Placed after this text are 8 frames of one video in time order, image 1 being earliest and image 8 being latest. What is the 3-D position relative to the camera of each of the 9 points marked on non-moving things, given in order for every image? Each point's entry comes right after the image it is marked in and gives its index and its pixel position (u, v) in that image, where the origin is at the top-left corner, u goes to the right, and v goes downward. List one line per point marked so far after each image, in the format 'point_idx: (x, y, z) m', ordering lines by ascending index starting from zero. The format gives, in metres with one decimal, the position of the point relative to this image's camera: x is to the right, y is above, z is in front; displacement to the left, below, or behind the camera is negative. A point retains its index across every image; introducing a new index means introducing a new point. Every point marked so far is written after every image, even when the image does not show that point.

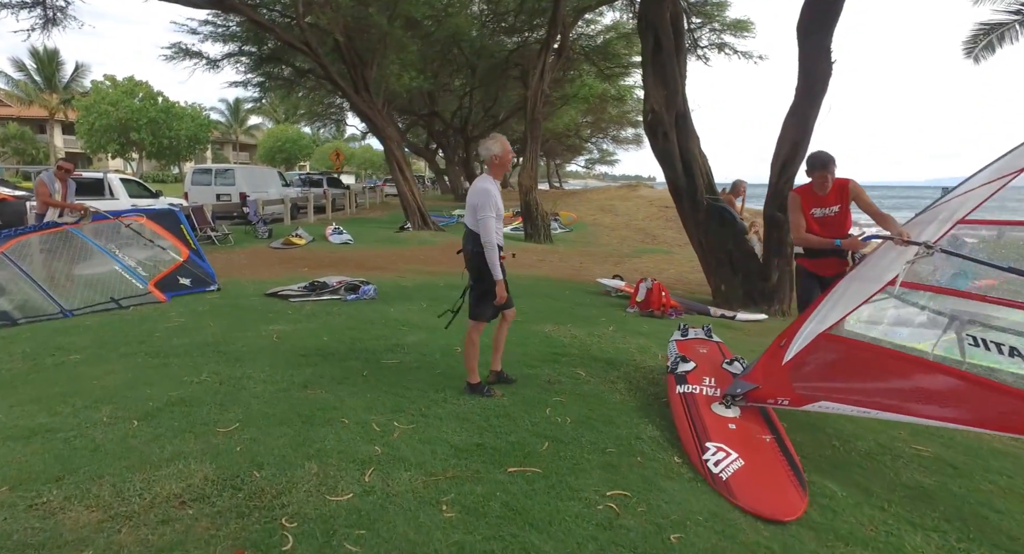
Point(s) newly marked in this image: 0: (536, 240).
0: (+0.9, +1.1, +19.8) m
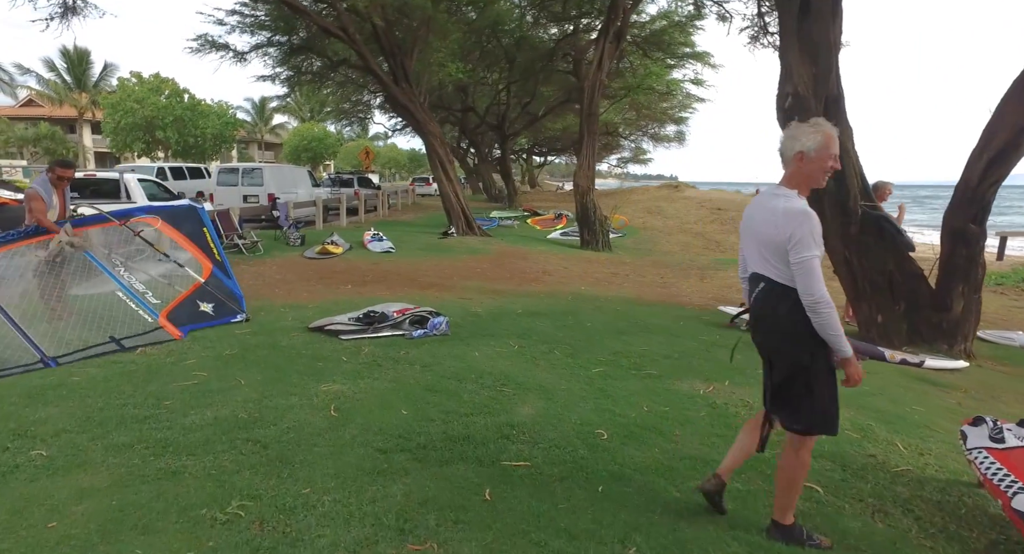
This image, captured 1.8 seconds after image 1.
0: (+2.4, +0.8, +17.9) m
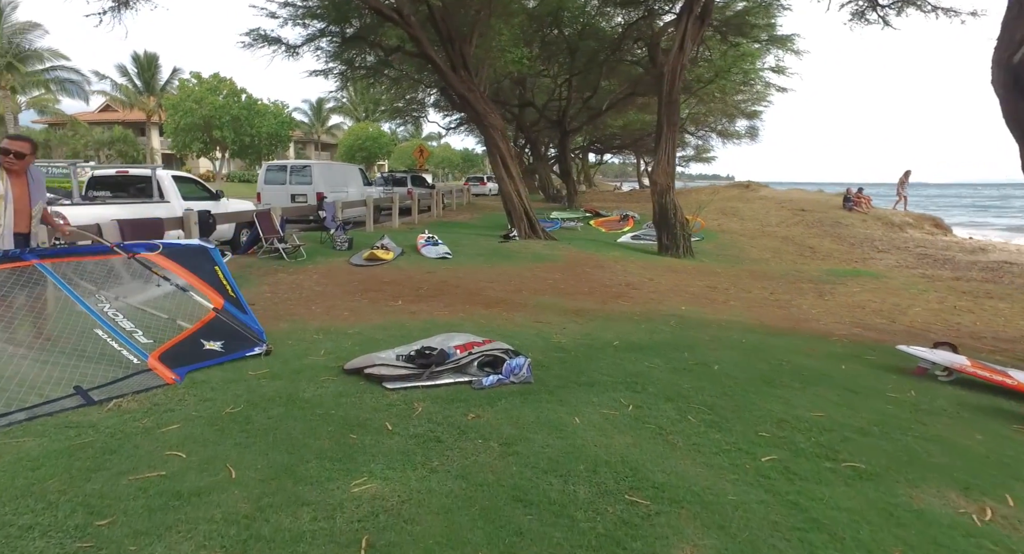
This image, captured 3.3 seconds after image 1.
0: (+4.1, +0.6, +15.9) m
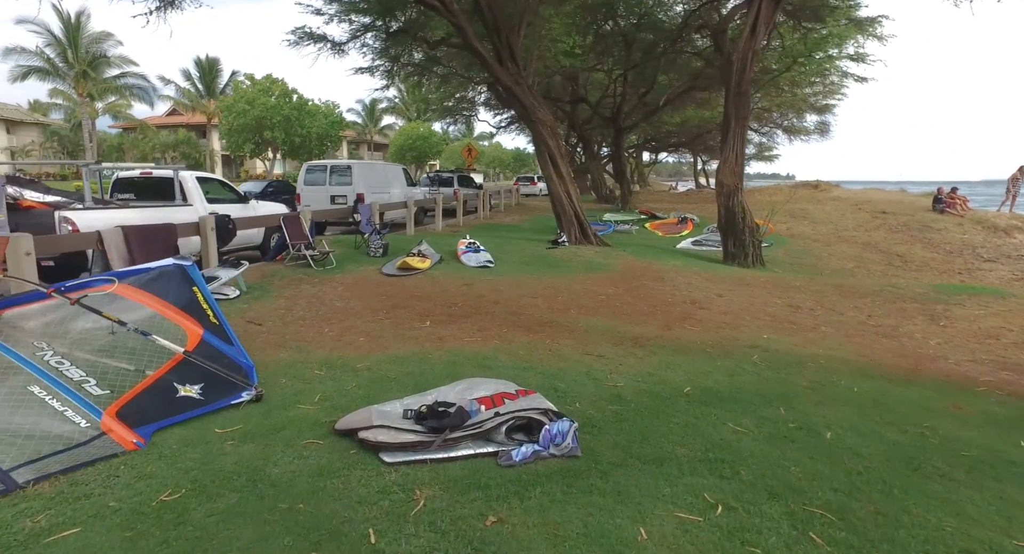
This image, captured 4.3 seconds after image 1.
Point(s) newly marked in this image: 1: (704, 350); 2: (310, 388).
0: (+5.3, +0.3, +14.3) m
1: (+1.9, -0.7, +6.1) m
2: (-1.5, -0.8, +4.7) m
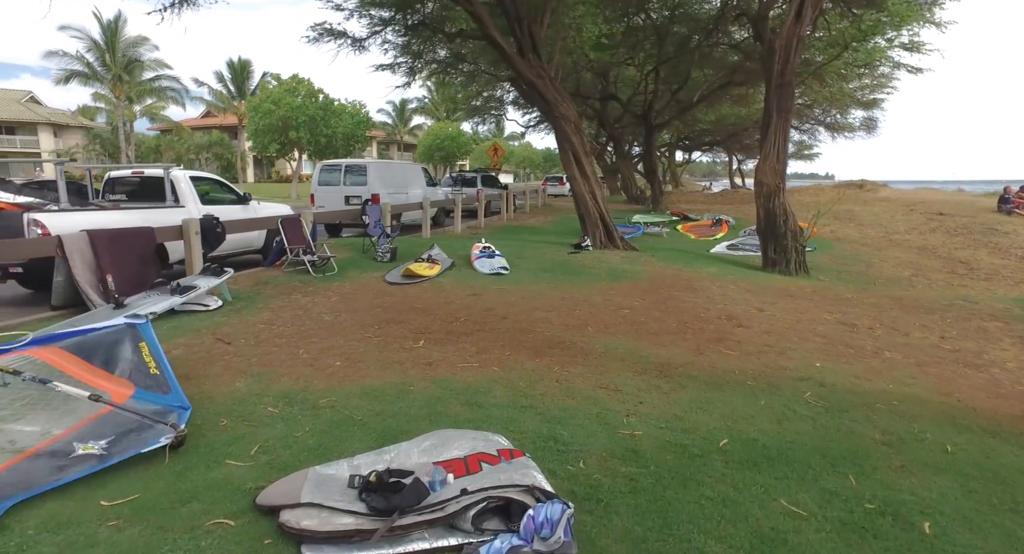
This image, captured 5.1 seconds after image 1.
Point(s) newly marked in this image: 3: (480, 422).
0: (+5.7, +0.2, +13.0) m
1: (+1.9, -0.9, +5.1) m
2: (-1.6, -0.9, +3.8) m
3: (-0.2, -1.0, +4.1) m
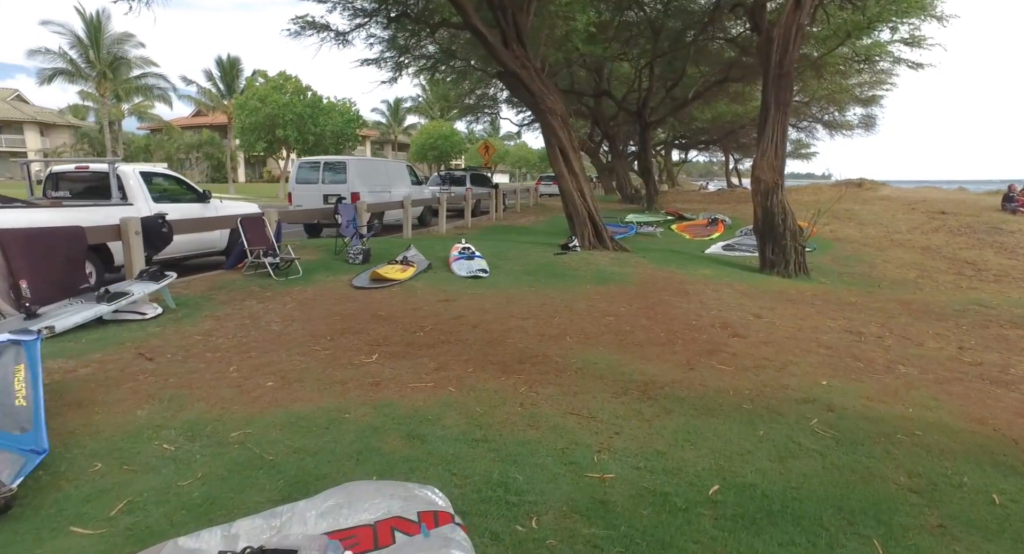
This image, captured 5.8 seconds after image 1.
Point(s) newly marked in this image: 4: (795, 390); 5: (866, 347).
0: (+5.3, +0.1, +12.3) m
1: (+1.6, -0.9, +4.3) m
2: (-1.9, -1.0, +3.1) m
3: (-0.5, -1.0, +3.4) m
4: (+2.2, -0.9, +4.8) m
5: (+3.8, -0.7, +6.5) m
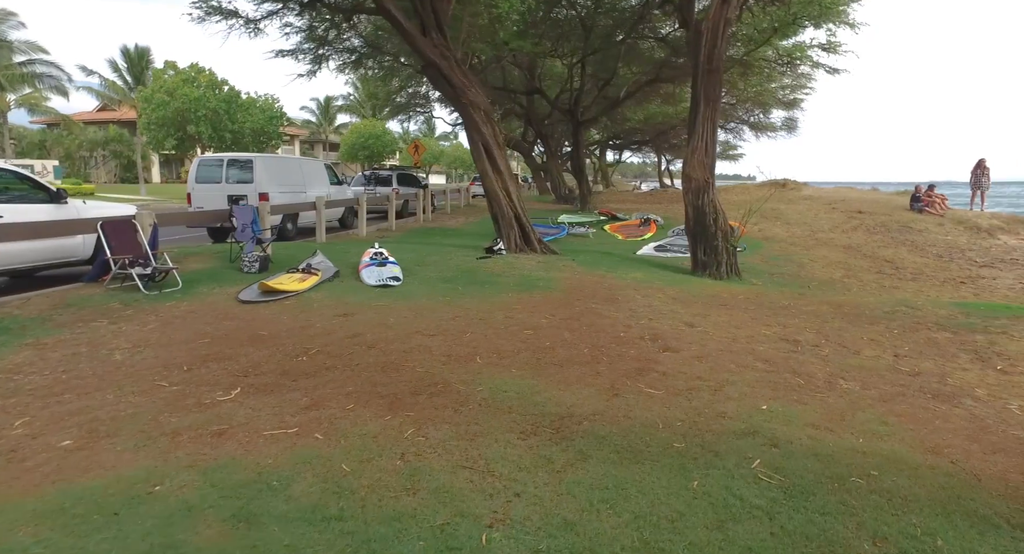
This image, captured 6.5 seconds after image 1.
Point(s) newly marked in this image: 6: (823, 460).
0: (+3.8, +0.1, +11.9) m
1: (+0.9, -1.0, +3.6) m
2: (-2.4, -1.1, +2.0) m
3: (-1.1, -1.1, +2.5) m
4: (+1.5, -0.9, +4.1) m
5: (+2.8, -0.8, +6.0) m
6: (+1.8, -1.0, +3.5) m
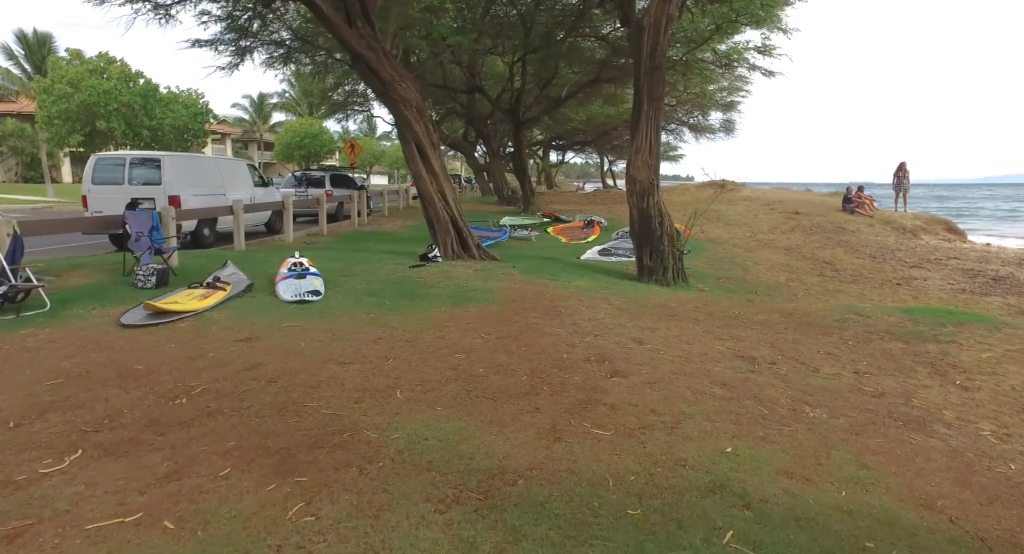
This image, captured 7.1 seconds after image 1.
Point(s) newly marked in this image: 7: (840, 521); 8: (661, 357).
0: (+2.7, 0.0, +11.4) m
1: (+0.5, -1.1, +2.9) m
2: (-2.7, -1.3, +1.0) m
3: (-1.4, -1.3, +1.6) m
4: (+1.0, -1.1, +3.5) m
5: (+2.2, -0.9, +5.4) m
6: (+1.4, -1.2, +2.9) m
7: (+1.6, -1.2, +3.0) m
8: (+1.4, -0.8, +5.9) m
